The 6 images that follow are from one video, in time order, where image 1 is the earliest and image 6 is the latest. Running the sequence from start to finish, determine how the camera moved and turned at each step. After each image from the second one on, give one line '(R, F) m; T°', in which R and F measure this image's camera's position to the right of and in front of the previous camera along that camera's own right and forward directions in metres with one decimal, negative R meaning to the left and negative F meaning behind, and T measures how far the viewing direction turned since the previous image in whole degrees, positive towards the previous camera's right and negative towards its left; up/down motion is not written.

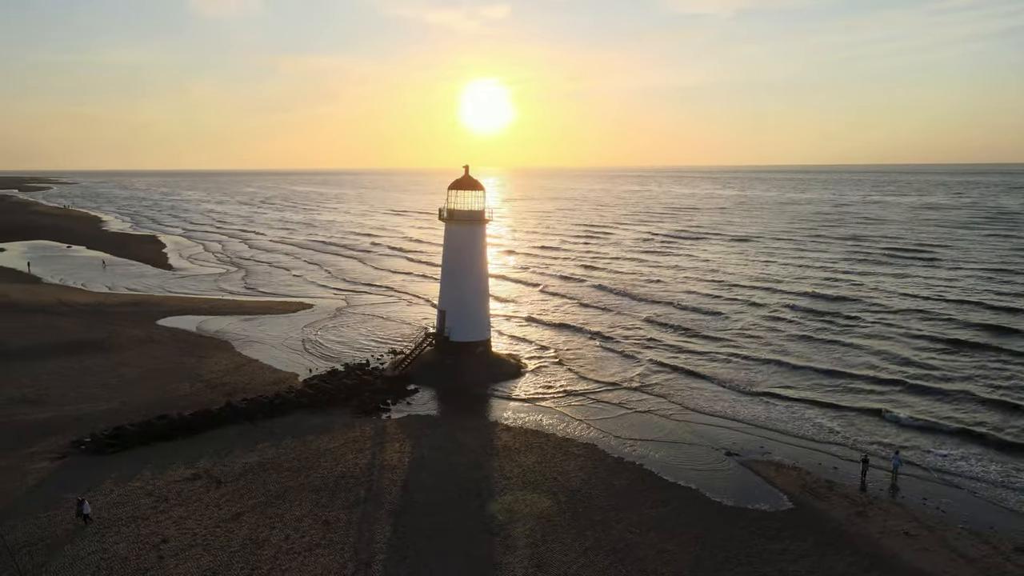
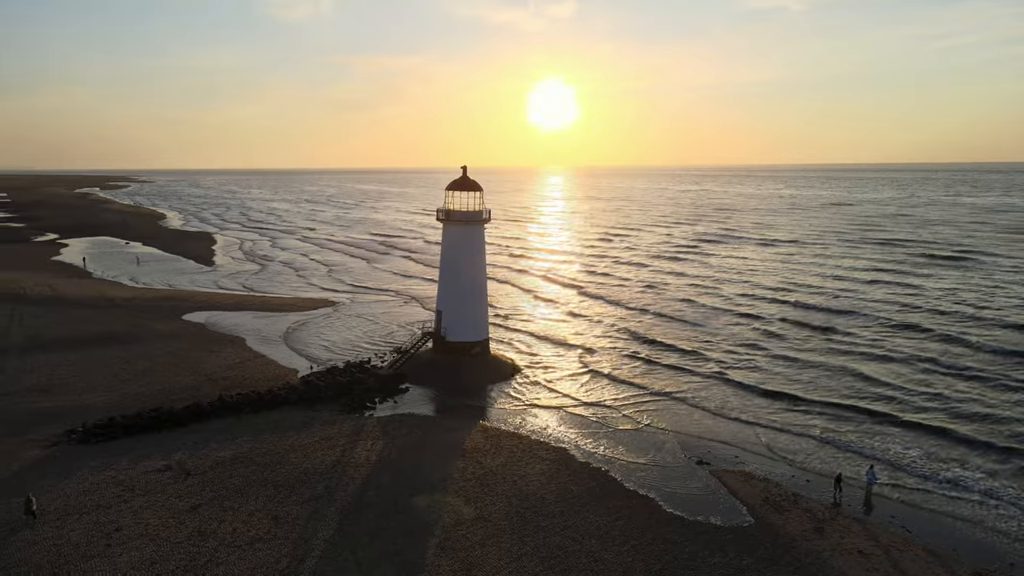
(+1.8, +0.1) m; -5°
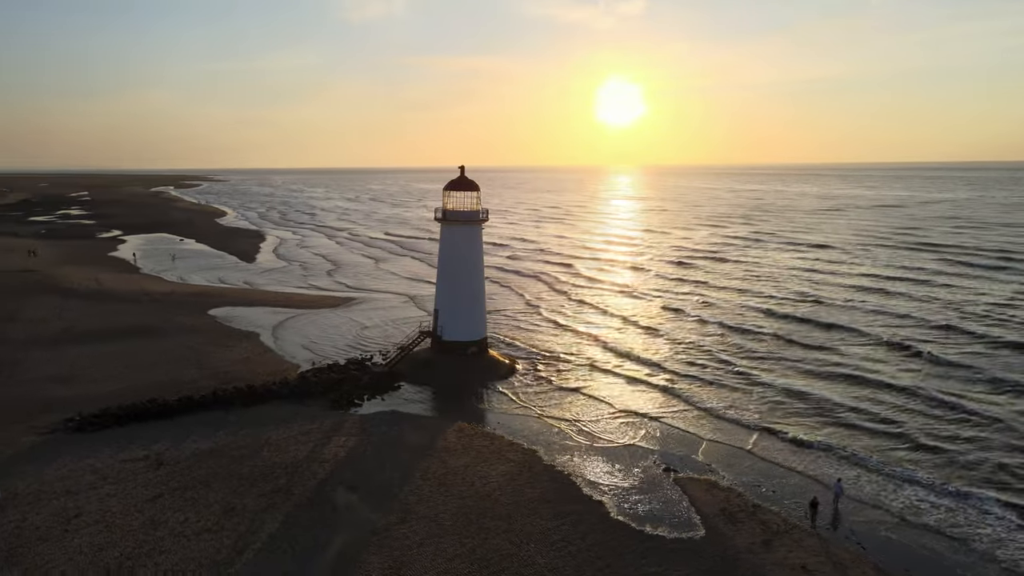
(+1.8, +0.1) m; -5°
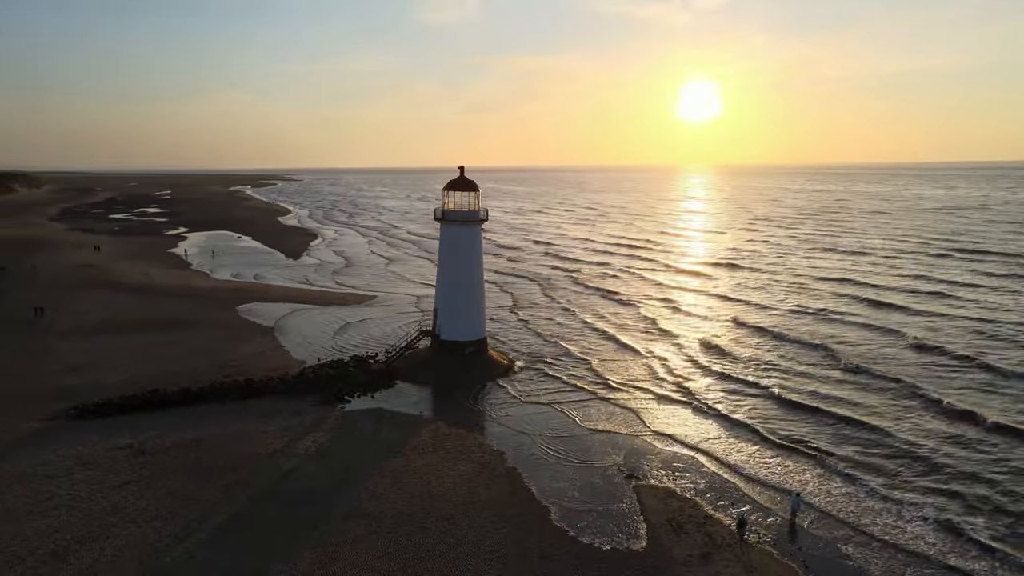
(+2.0, +0.1) m; -5°
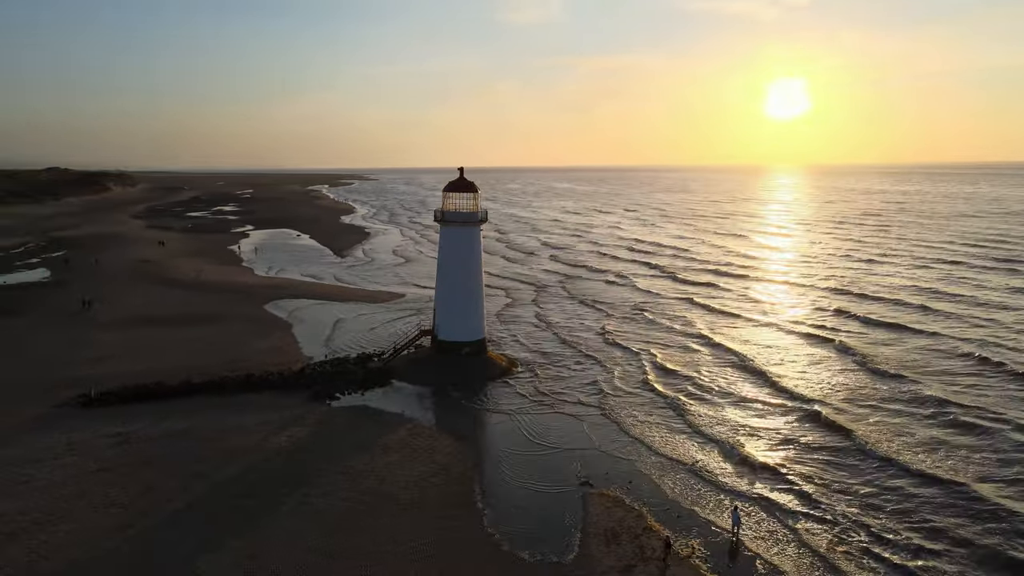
(+2.1, +0.1) m; -6°
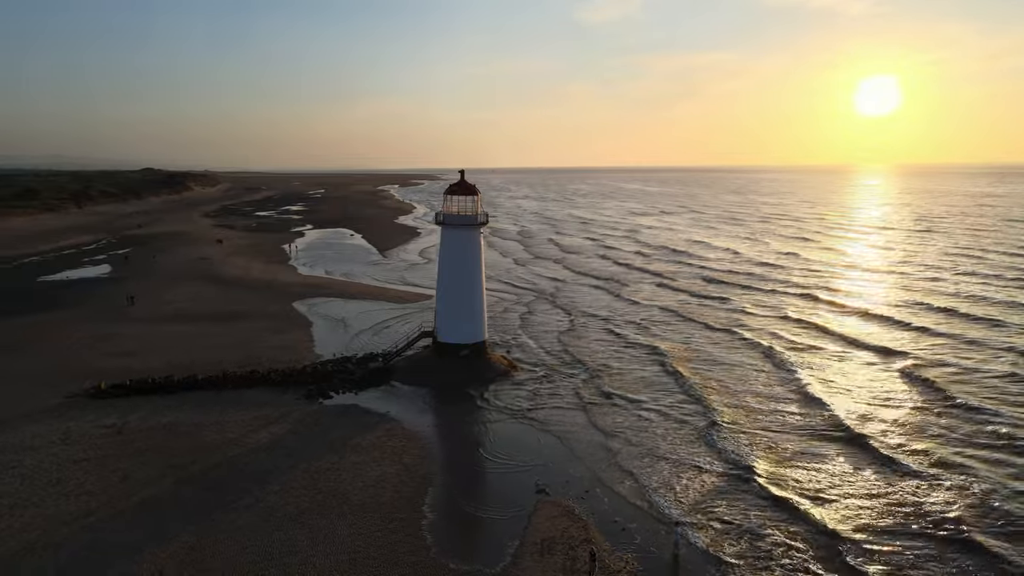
(+2.0, +0.2) m; -6°
